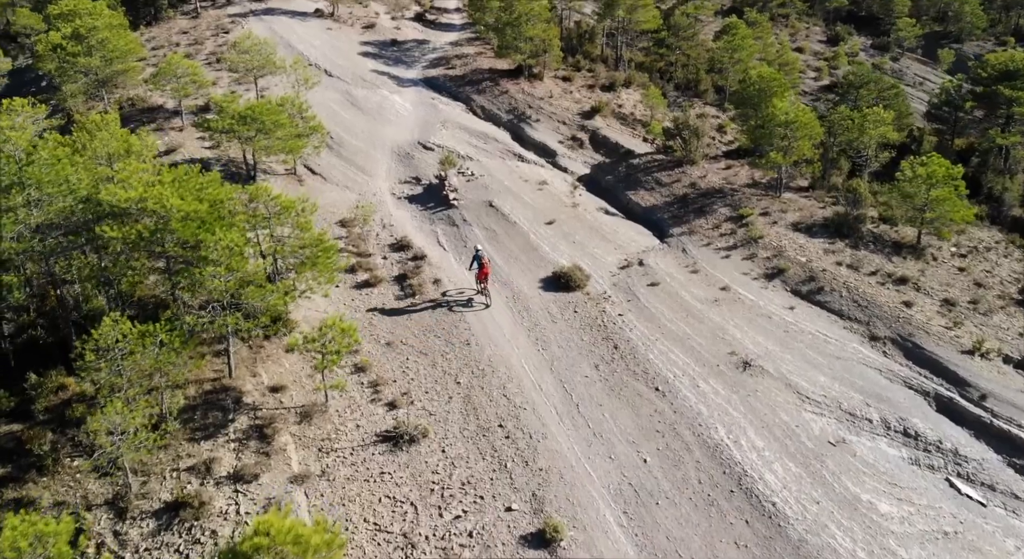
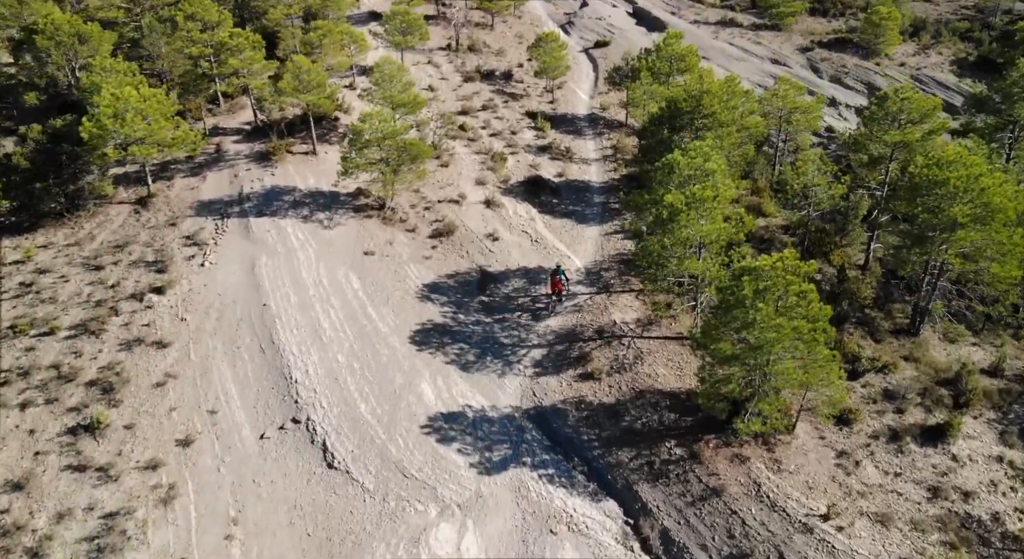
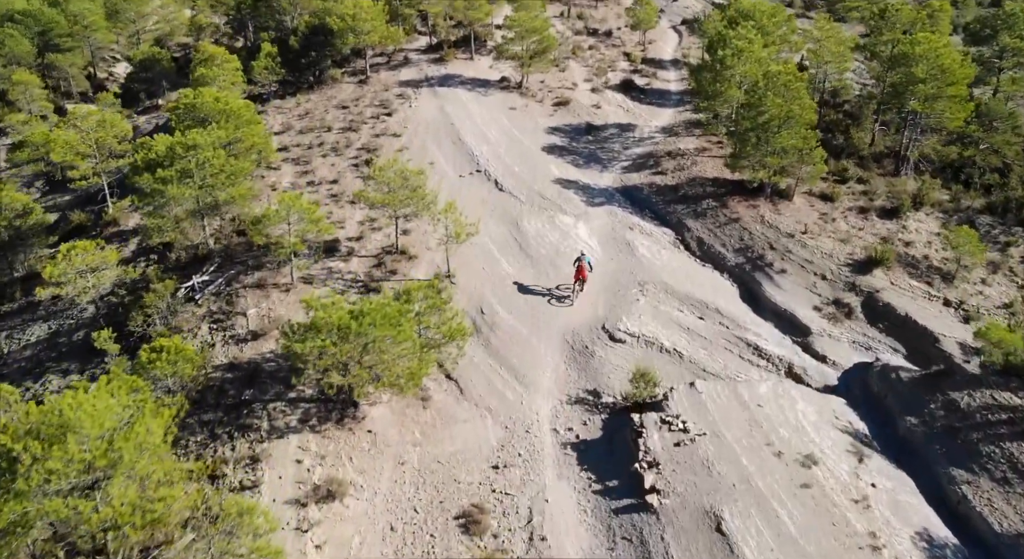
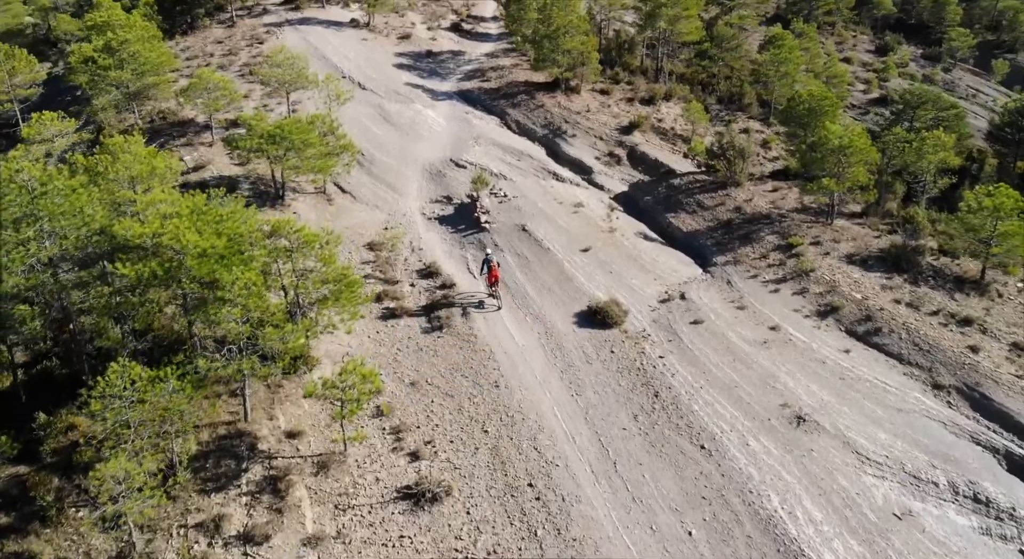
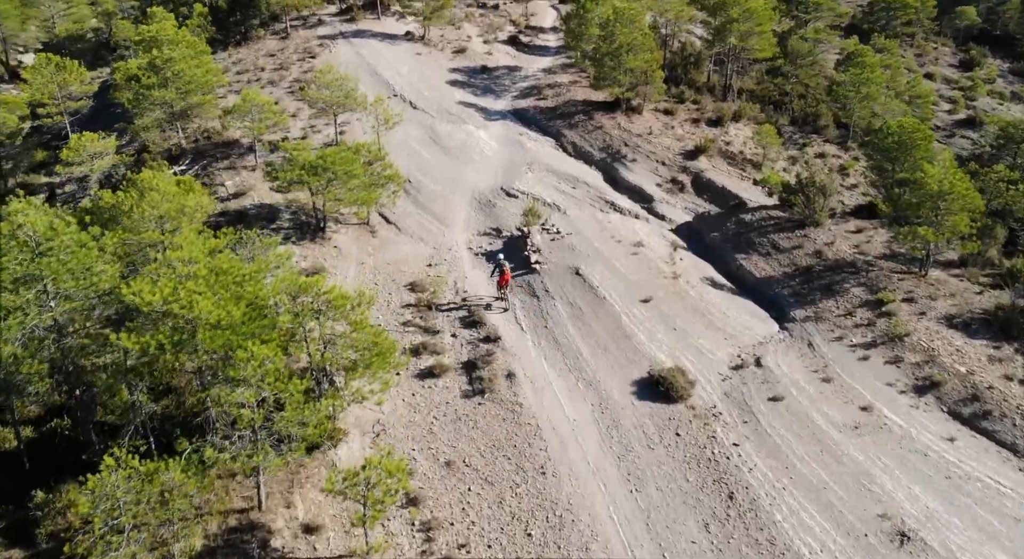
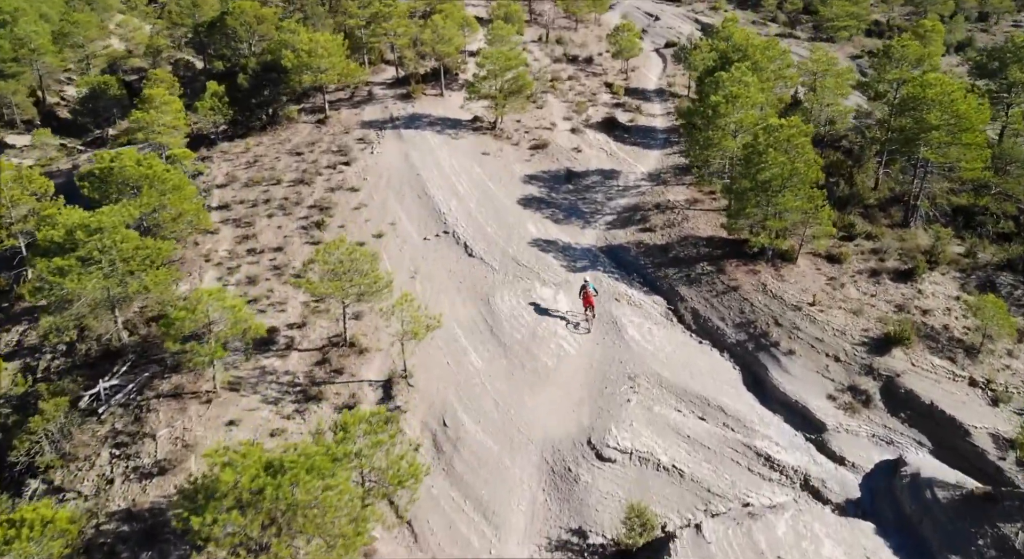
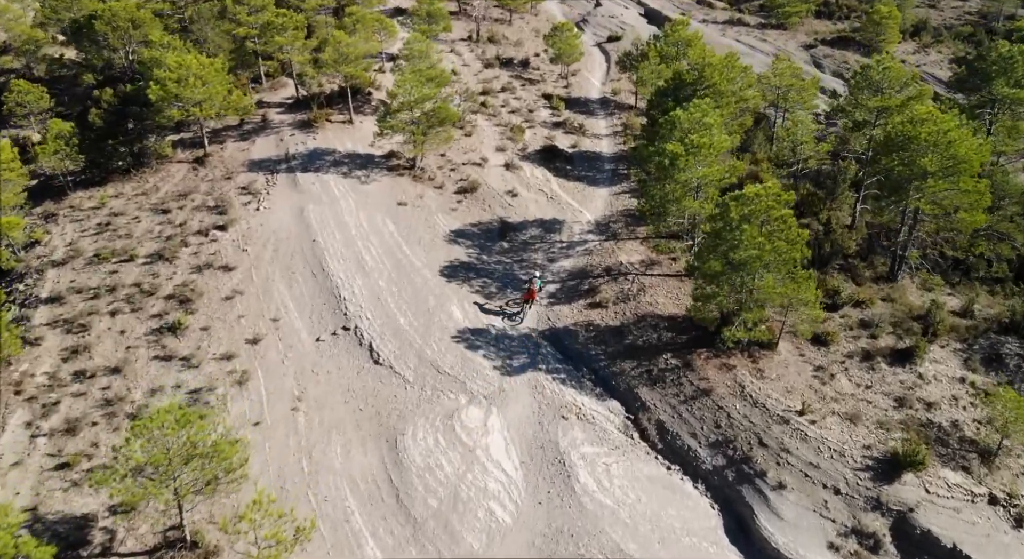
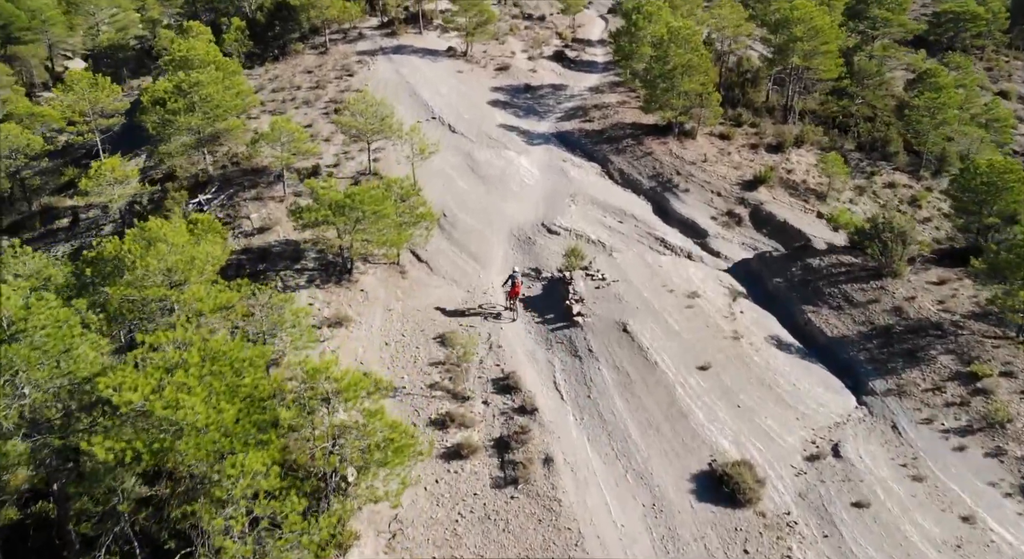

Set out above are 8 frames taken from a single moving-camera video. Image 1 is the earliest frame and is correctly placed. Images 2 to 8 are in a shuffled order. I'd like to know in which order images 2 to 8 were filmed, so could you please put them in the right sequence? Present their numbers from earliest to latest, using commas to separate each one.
4, 5, 8, 3, 6, 7, 2
